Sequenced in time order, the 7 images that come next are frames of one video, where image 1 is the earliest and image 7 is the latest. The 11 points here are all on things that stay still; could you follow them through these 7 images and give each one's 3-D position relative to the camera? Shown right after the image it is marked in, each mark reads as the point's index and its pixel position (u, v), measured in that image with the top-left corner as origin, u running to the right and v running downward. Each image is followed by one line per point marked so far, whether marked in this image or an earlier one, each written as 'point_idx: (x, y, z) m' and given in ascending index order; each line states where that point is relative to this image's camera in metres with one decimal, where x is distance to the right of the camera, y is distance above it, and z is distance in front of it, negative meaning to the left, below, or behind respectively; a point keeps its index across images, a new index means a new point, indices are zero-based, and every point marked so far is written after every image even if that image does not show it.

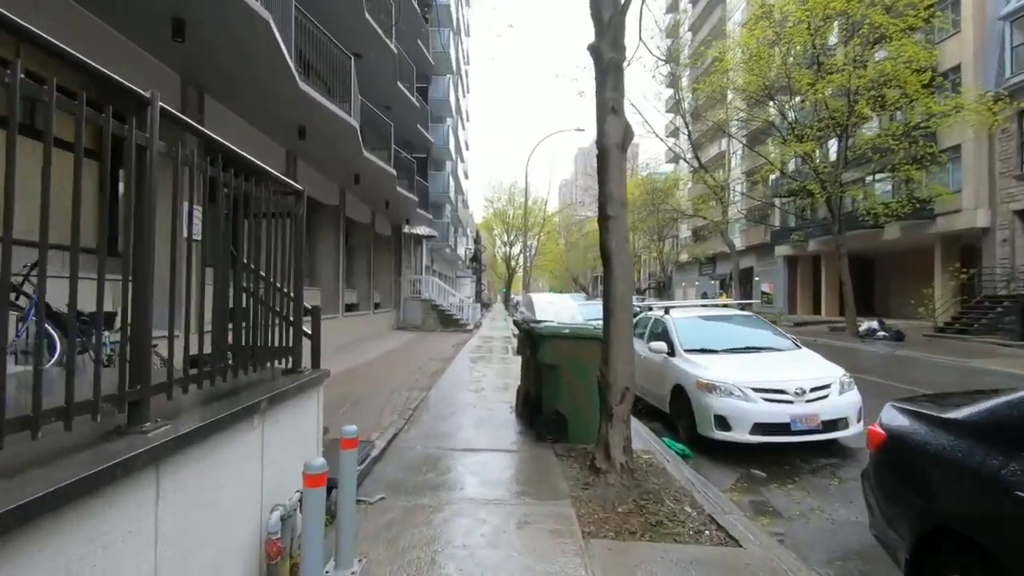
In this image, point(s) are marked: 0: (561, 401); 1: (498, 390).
0: (+0.6, -1.4, +6.5) m
1: (-0.2, -1.9, +10.0) m
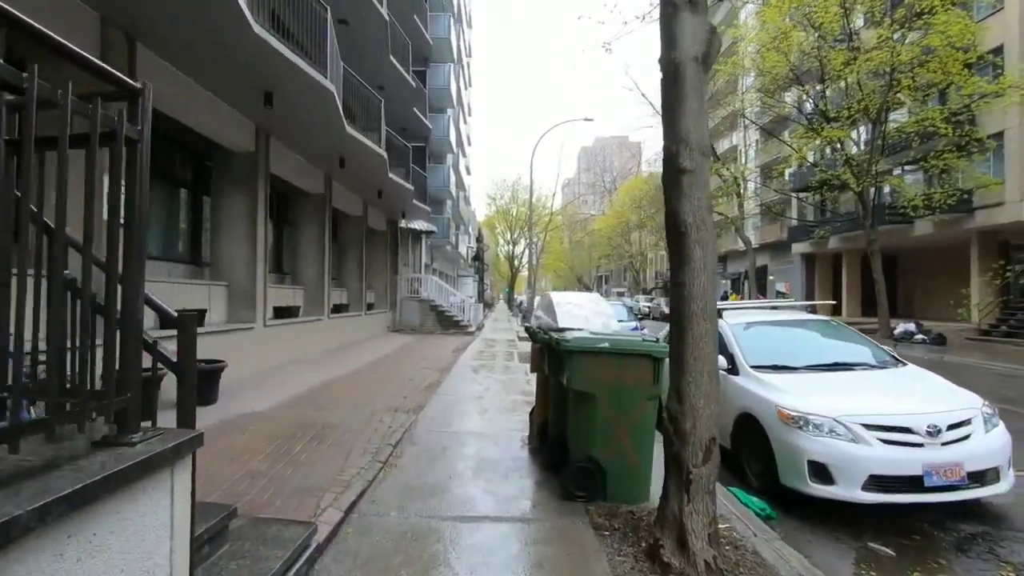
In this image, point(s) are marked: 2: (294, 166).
0: (+0.7, -1.3, +4.6) m
1: (-0.1, -1.9, +8.1) m
2: (-5.7, +3.2, +13.6) m
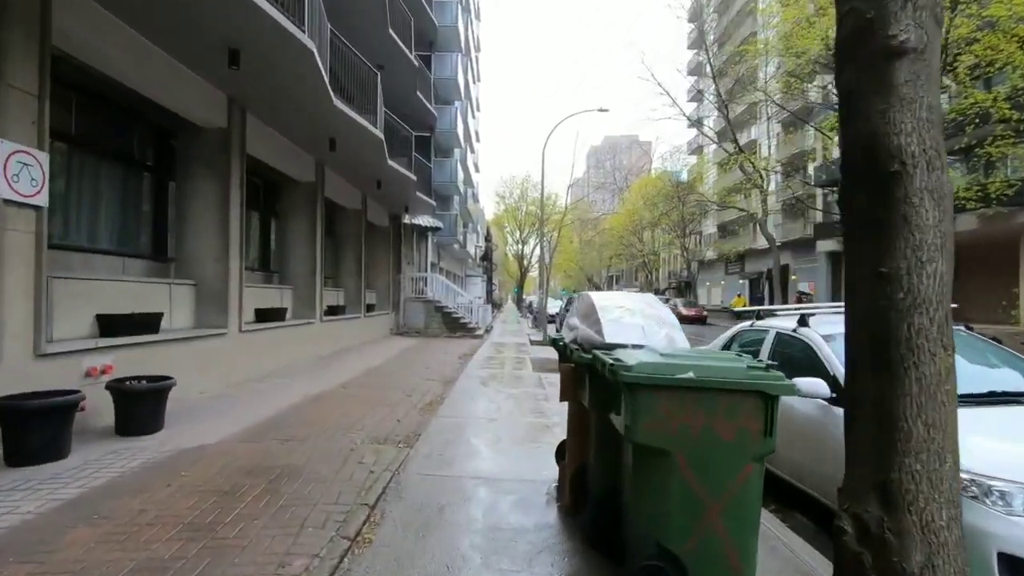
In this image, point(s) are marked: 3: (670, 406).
0: (+0.9, -1.3, +3.0) m
1: (+0.1, -1.9, +6.4) m
2: (-5.4, +3.2, +12.0) m
3: (+0.9, -0.6, +2.9) m
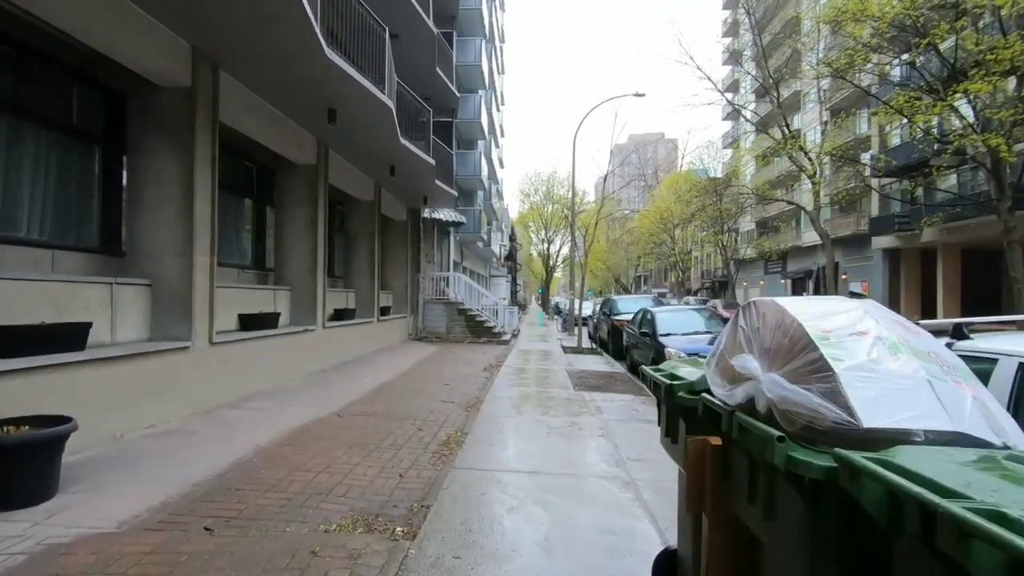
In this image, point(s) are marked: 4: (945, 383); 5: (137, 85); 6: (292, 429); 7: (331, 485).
0: (+1.2, -1.3, +0.7) m
1: (+0.6, -1.9, +4.2) m
2: (-4.7, +3.1, +10.1) m
3: (+1.1, -0.6, +0.7) m
4: (+1.5, -0.3, +1.8) m
5: (-5.3, +2.9, +7.6) m
6: (-2.8, -1.8, +6.9) m
7: (-1.7, -1.8, +4.9) m
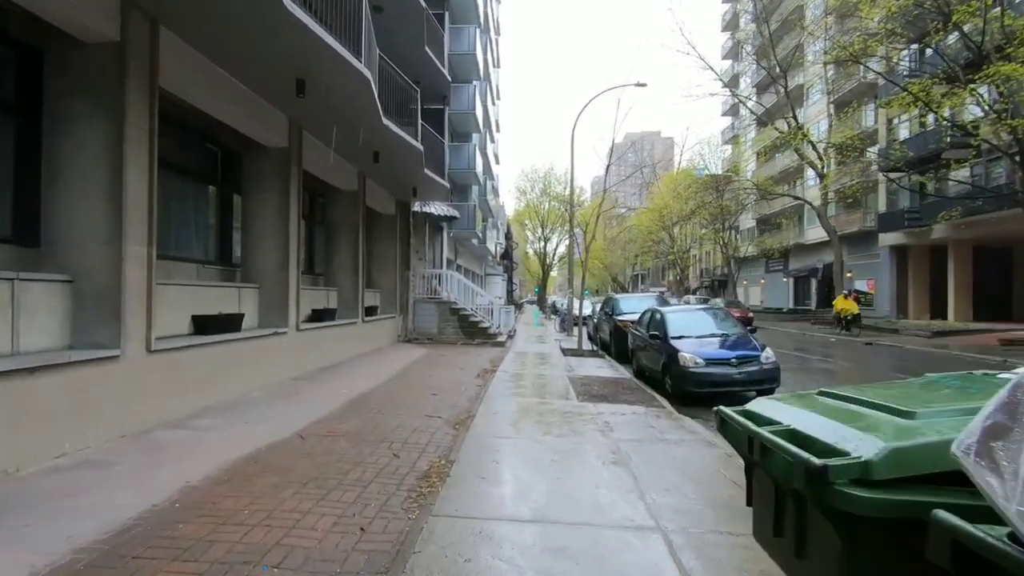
0: (+1.2, -1.3, -0.5) m
1: (+0.5, -1.8, +3.0) m
2: (-4.8, +3.2, +8.8) m
3: (+1.2, -0.6, -0.5) m
4: (+1.5, -0.3, +0.6) m
5: (-5.3, +2.9, +6.3) m
6: (-2.9, -1.8, +5.7) m
7: (-1.7, -1.8, +3.7) m
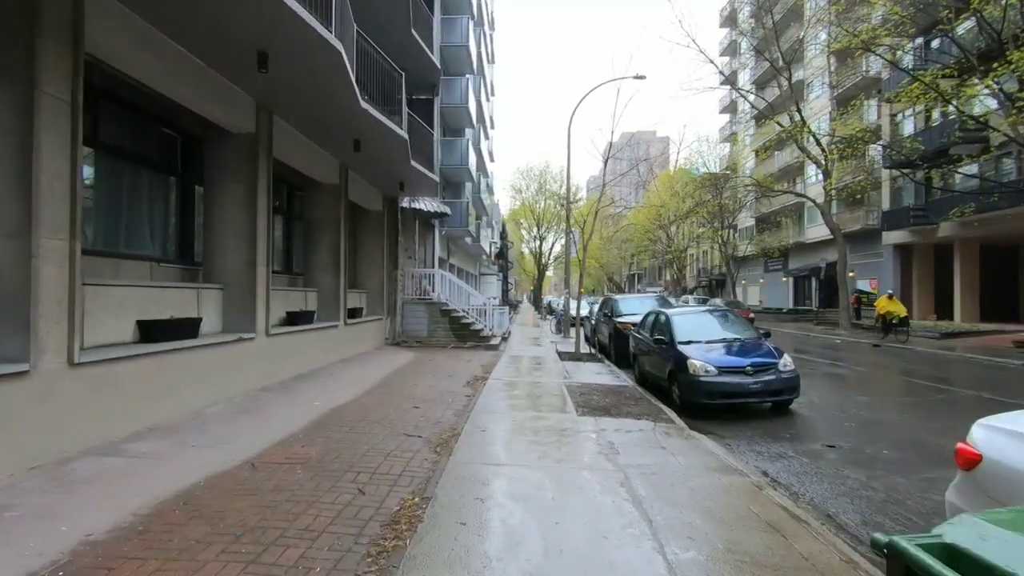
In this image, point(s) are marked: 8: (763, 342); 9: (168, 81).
0: (+1.1, -1.3, -1.5) m
1: (+0.5, -1.8, +2.0) m
2: (-4.9, +3.2, +7.8) m
3: (+1.1, -0.6, -1.5) m
4: (+1.4, -0.3, -0.4) m
5: (-5.4, +2.9, +5.3) m
6: (-3.0, -1.8, +4.7) m
7: (-1.8, -1.8, +2.7) m
8: (+4.9, -1.1, +10.5) m
9: (-5.0, +3.0, +7.9) m
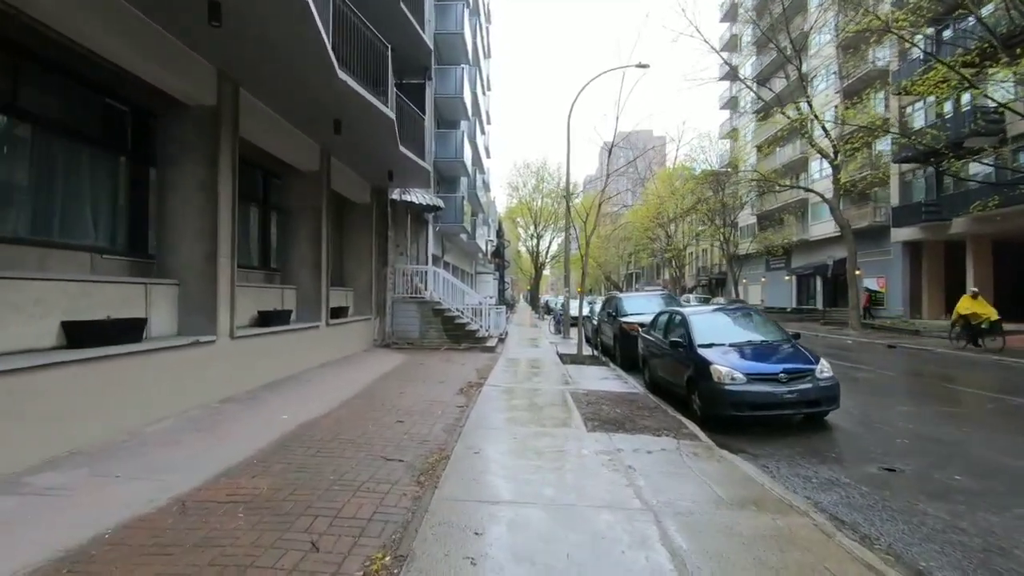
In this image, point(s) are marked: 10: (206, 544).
0: (+1.2, -1.2, -2.7) m
1: (+0.5, -1.8, +0.9) m
2: (-4.9, +3.2, +6.6) m
3: (+1.2, -0.6, -2.7) m
4: (+1.5, -0.3, -1.5) m
5: (-5.4, +2.9, +4.1) m
6: (-3.0, -1.7, +3.5) m
7: (-1.8, -1.7, +1.5) m
8: (+4.9, -1.0, +9.3) m
9: (-5.0, +3.1, +6.7) m
10: (-2.1, -1.8, +3.7) m
